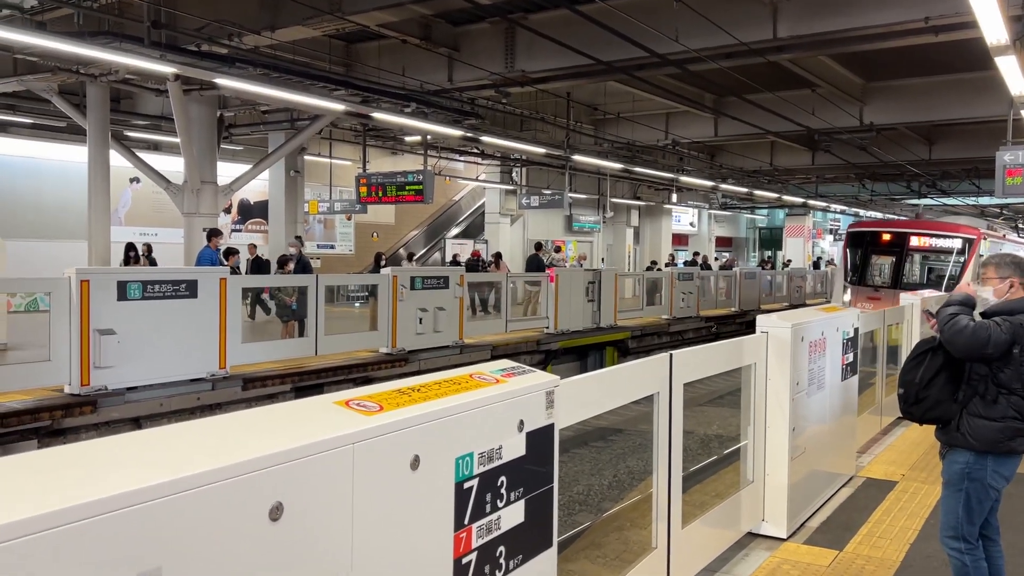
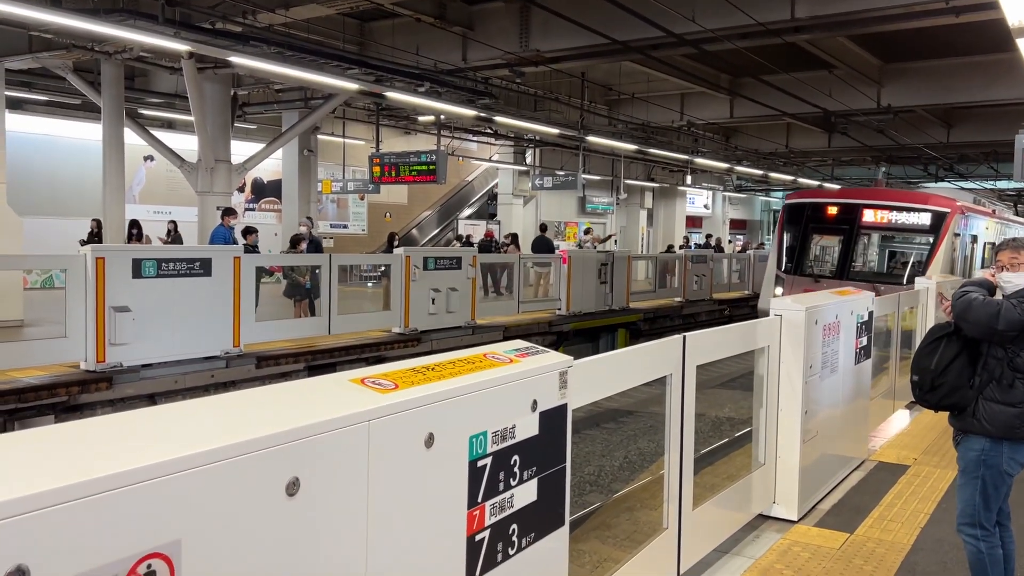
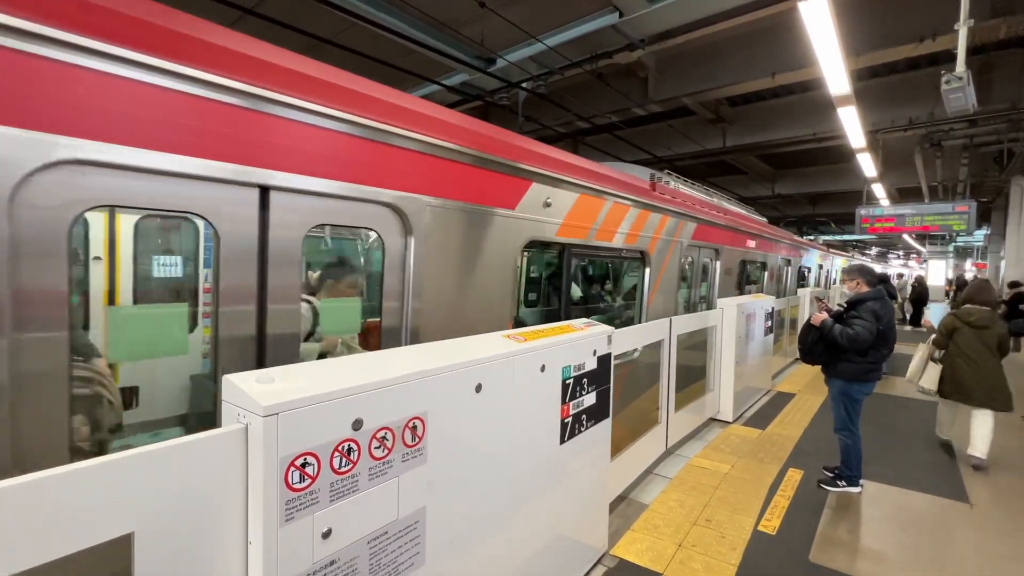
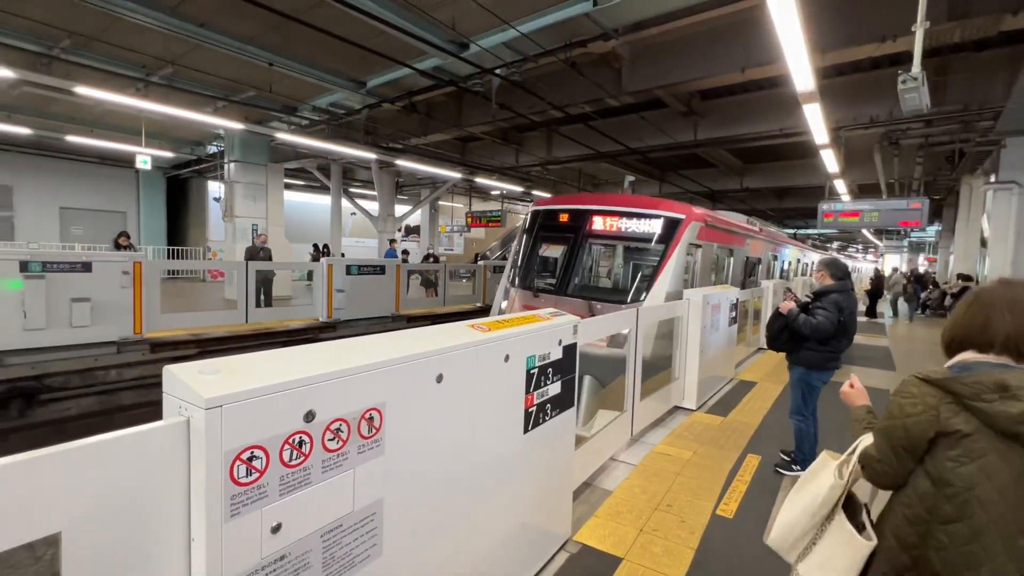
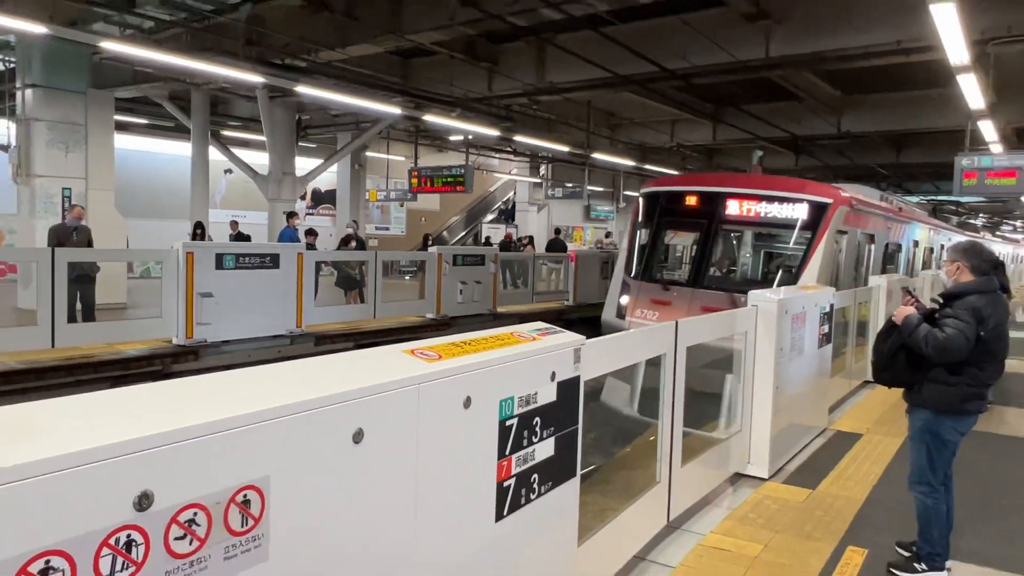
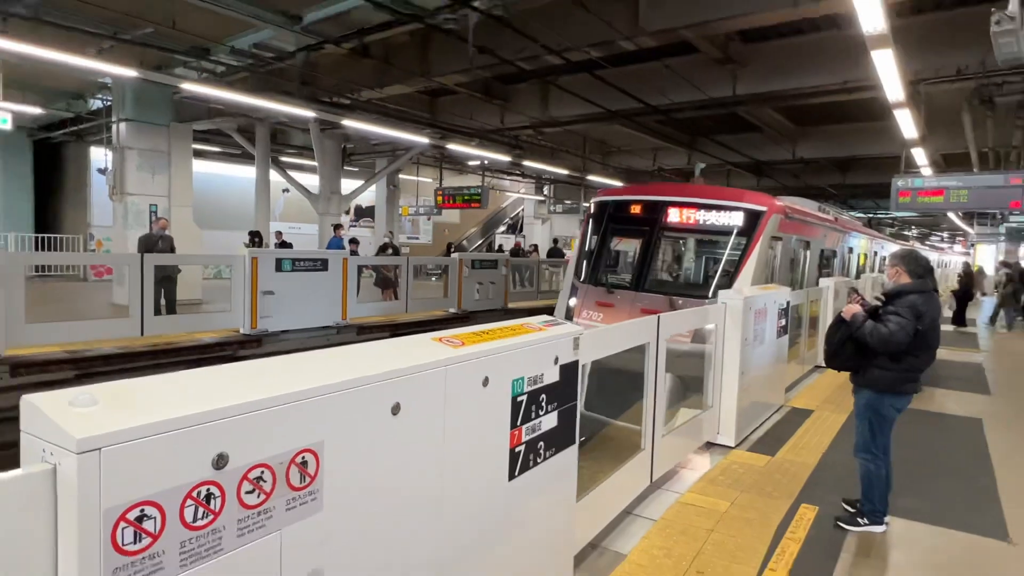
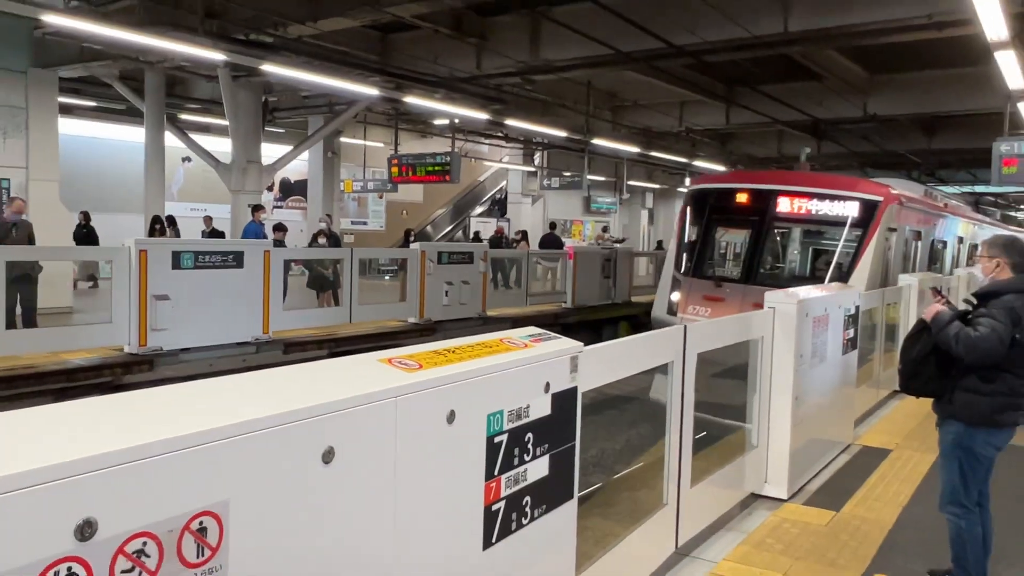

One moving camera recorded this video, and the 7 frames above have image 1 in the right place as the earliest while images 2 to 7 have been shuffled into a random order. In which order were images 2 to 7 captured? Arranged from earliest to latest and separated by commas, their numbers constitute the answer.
2, 7, 5, 6, 4, 3
